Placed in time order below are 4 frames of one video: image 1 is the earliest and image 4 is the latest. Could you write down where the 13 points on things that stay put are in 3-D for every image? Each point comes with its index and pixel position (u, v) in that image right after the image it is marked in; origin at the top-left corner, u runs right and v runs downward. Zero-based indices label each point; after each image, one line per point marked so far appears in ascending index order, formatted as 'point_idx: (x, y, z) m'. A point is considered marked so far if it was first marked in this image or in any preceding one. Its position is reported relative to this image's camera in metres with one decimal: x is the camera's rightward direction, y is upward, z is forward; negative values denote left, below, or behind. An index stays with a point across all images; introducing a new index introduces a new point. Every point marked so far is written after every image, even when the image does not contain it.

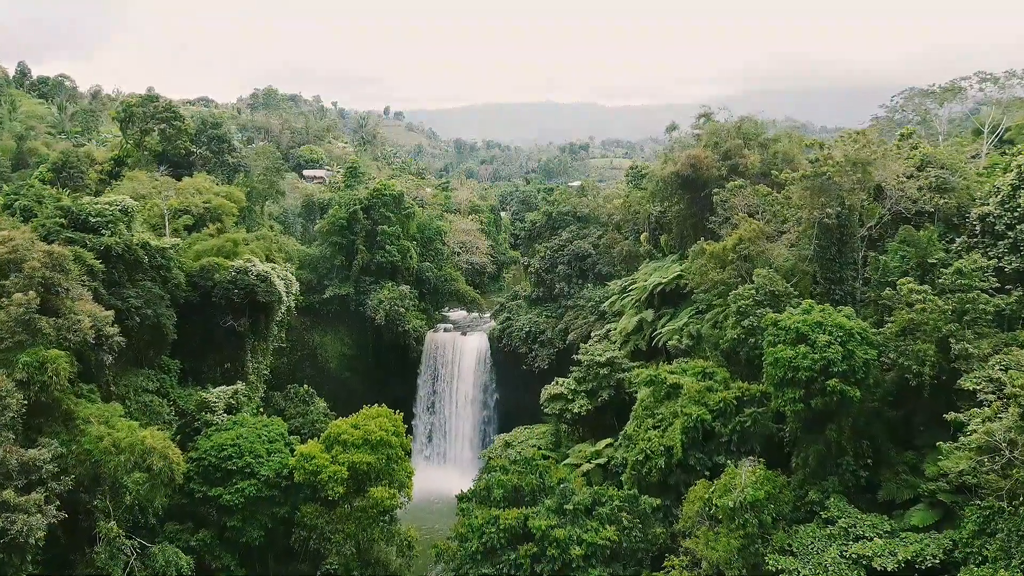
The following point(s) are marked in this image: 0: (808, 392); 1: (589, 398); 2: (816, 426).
0: (+5.9, -2.1, +11.8) m
1: (+2.4, -3.5, +18.7) m
2: (+6.3, -2.9, +12.2) m
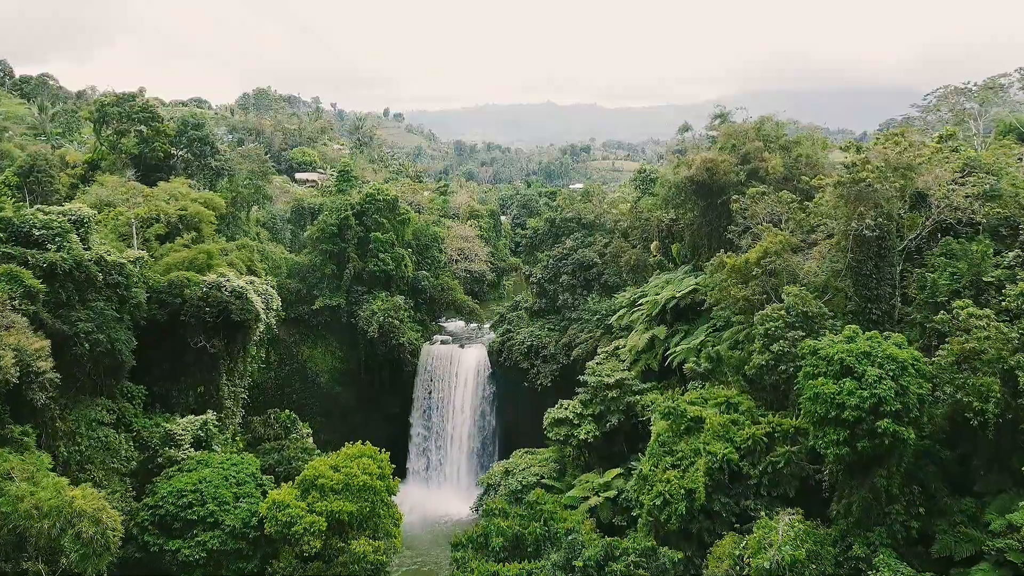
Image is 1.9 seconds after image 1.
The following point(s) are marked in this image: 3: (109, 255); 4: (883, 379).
0: (+6.0, -2.5, +10.2) m
1: (+2.5, -4.0, +17.2) m
2: (+6.3, -3.4, +10.7) m
3: (-8.8, +0.7, +12.8) m
4: (+6.3, -1.6, +10.0) m
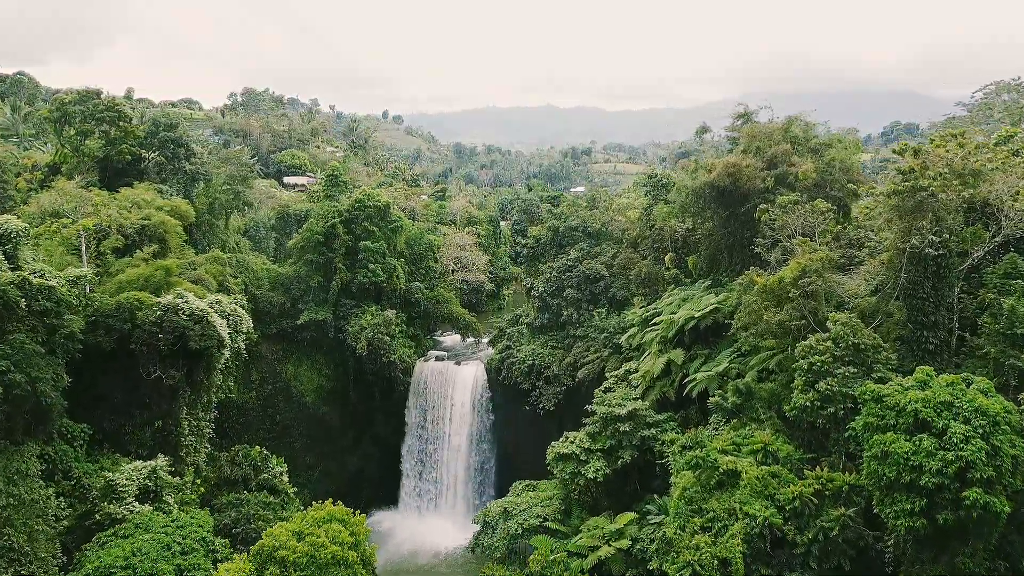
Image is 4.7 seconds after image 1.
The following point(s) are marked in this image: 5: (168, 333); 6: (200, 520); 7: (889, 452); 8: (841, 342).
0: (+6.0, -3.0, +8.3) m
1: (+2.5, -4.5, +15.3) m
2: (+6.3, -3.9, +8.7) m
3: (-8.8, +0.2, +10.9) m
4: (+6.3, -2.1, +8.1) m
5: (-7.7, -1.0, +13.2) m
6: (-5.9, -4.4, +11.2) m
7: (+5.5, -2.4, +8.6) m
8: (+6.2, -1.0, +11.0) m
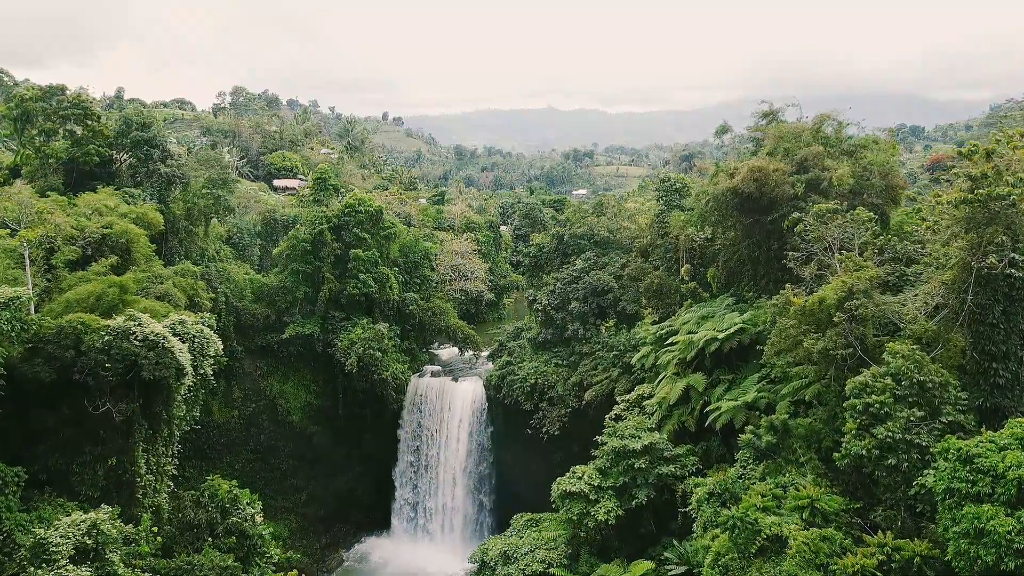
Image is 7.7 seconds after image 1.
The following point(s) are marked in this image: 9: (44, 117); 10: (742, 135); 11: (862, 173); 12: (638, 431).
0: (+6.0, -3.5, +6.6) m
1: (+2.5, -4.9, +13.6) m
2: (+6.3, -4.3, +7.0) m
3: (-8.8, -0.2, +9.3) m
4: (+6.3, -2.5, +6.4) m
5: (-7.7, -1.4, +11.5) m
6: (-5.9, -4.8, +9.5) m
7: (+5.5, -2.8, +6.9) m
8: (+6.2, -1.5, +9.3) m
9: (-15.2, +5.6, +19.0) m
10: (+7.1, +4.8, +18.3) m
11: (+8.9, +2.9, +14.8) m
12: (+3.0, -3.5, +14.1) m
